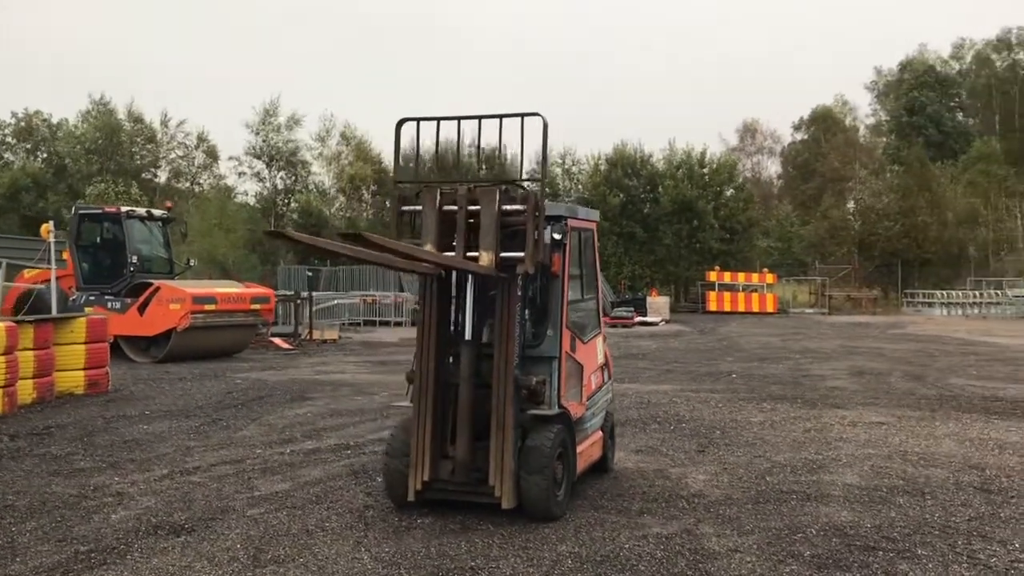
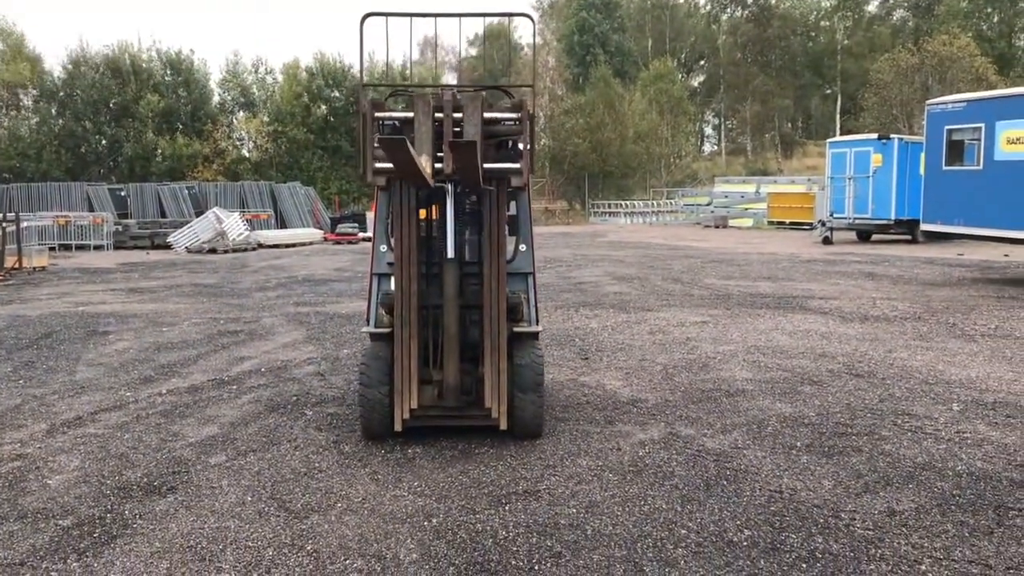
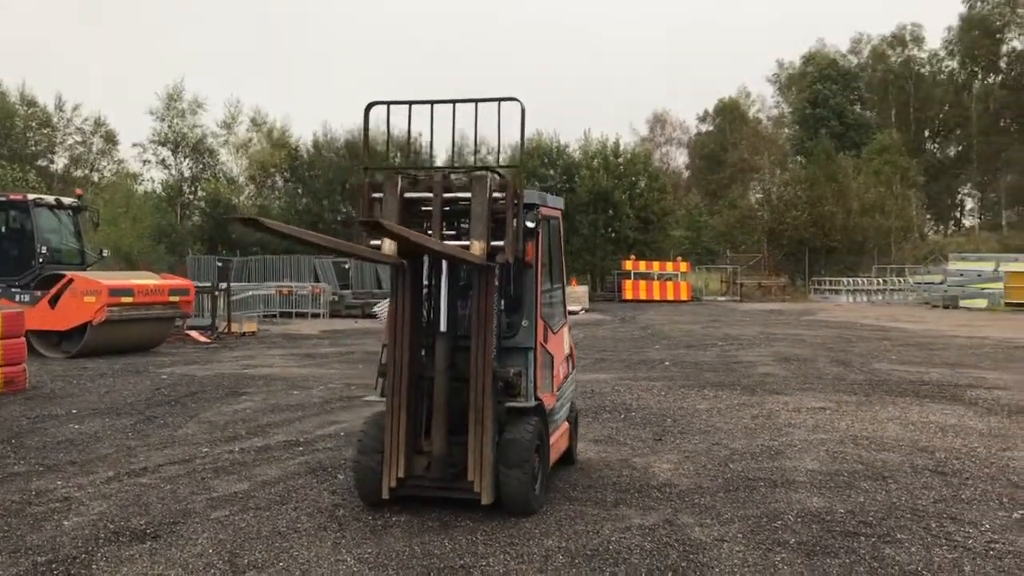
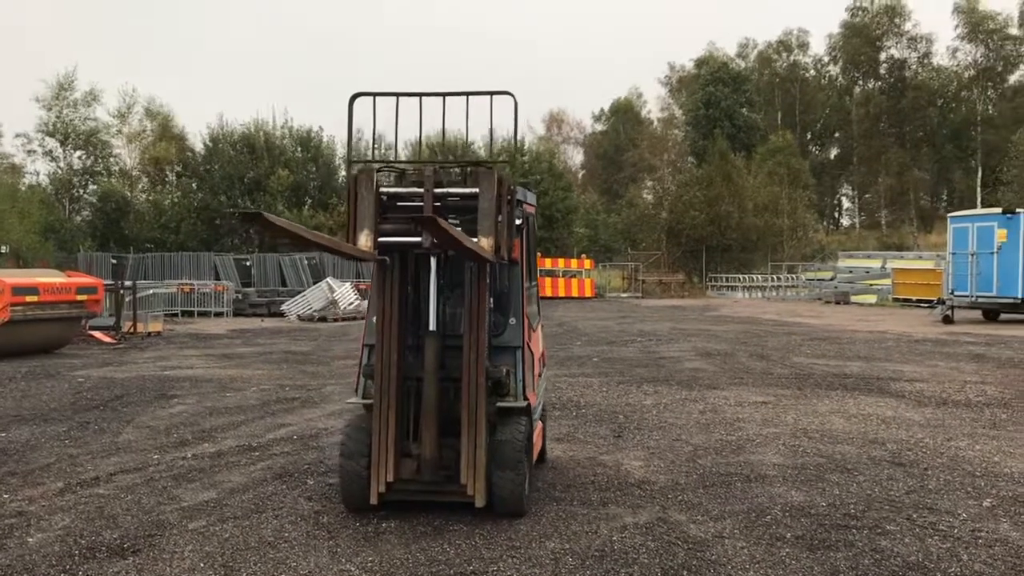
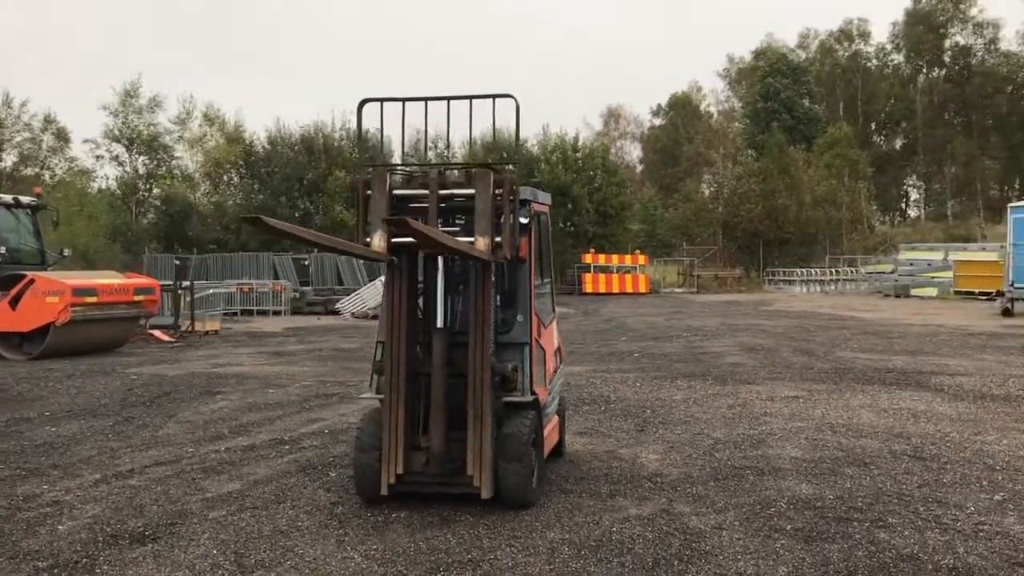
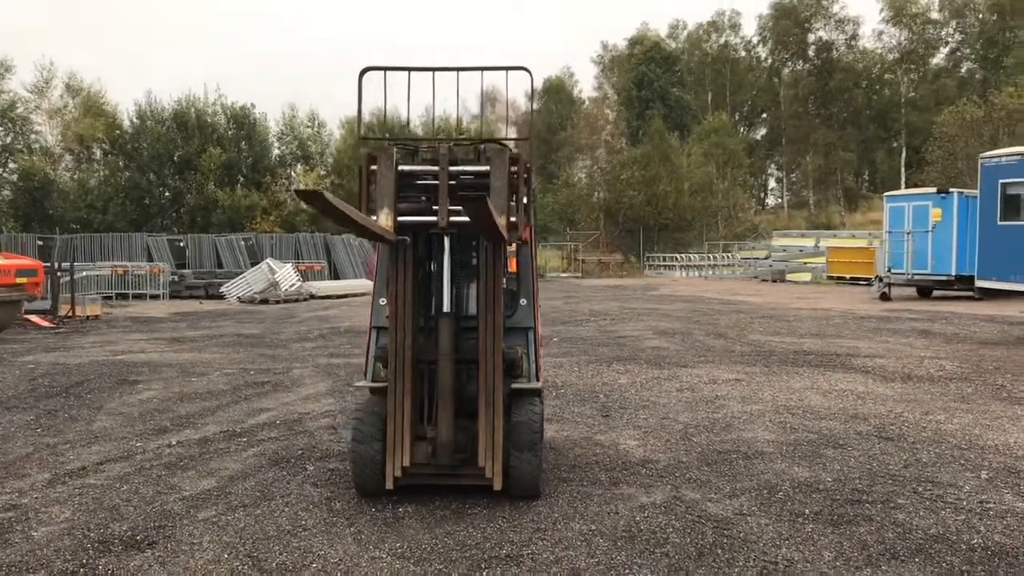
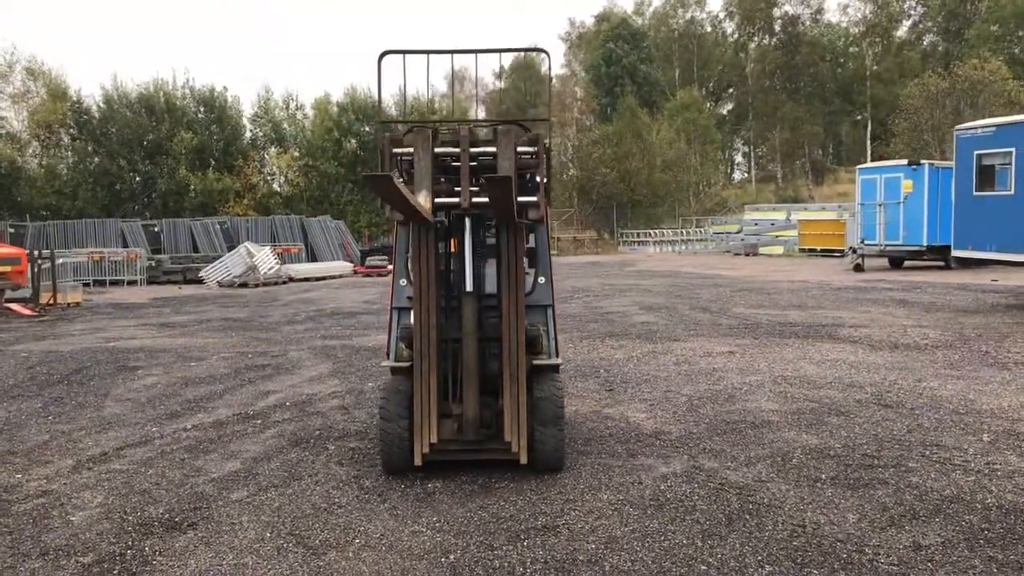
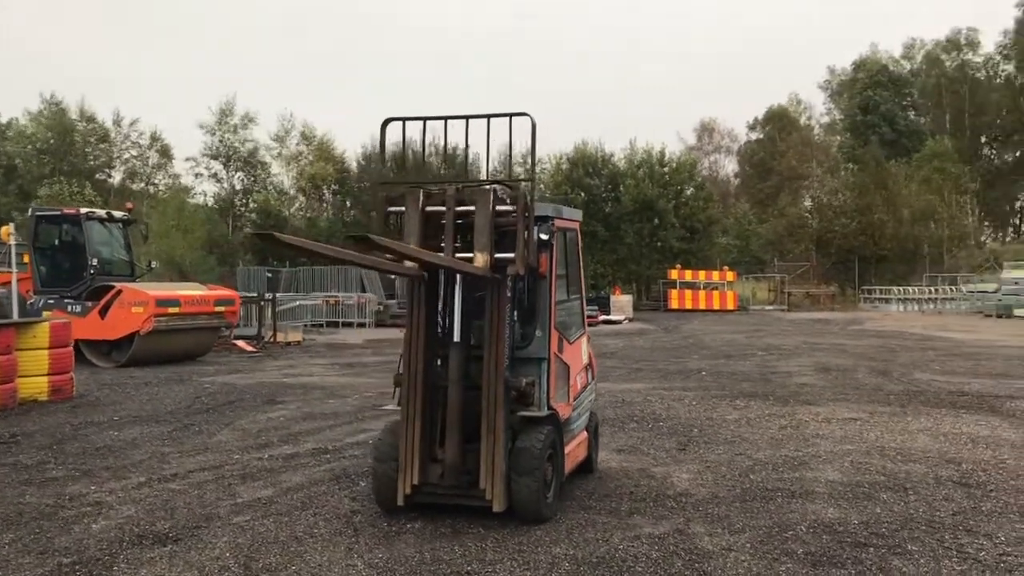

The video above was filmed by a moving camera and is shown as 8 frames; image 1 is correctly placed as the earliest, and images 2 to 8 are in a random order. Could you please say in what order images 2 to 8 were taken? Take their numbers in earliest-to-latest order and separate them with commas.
8, 3, 5, 4, 6, 7, 2
